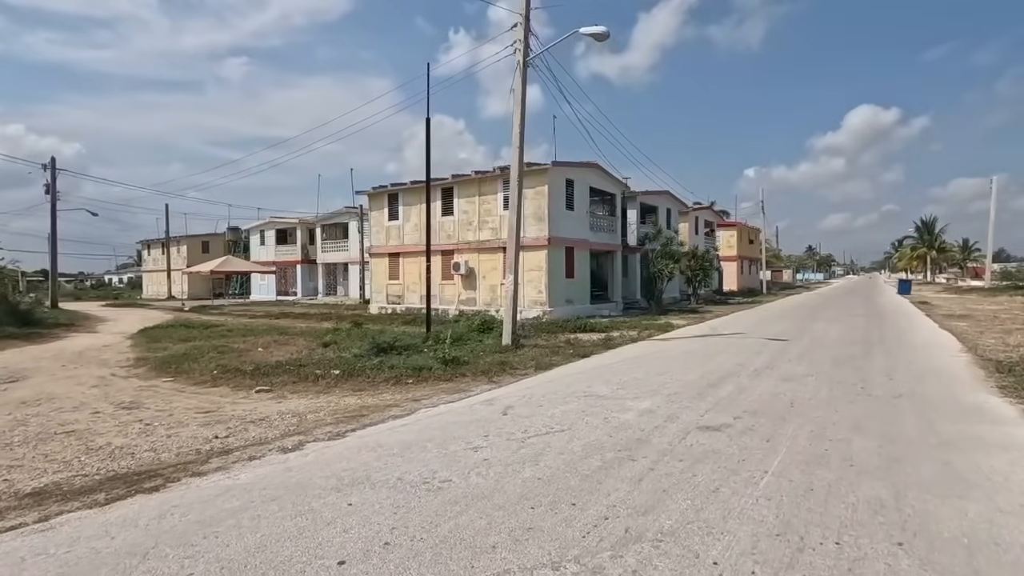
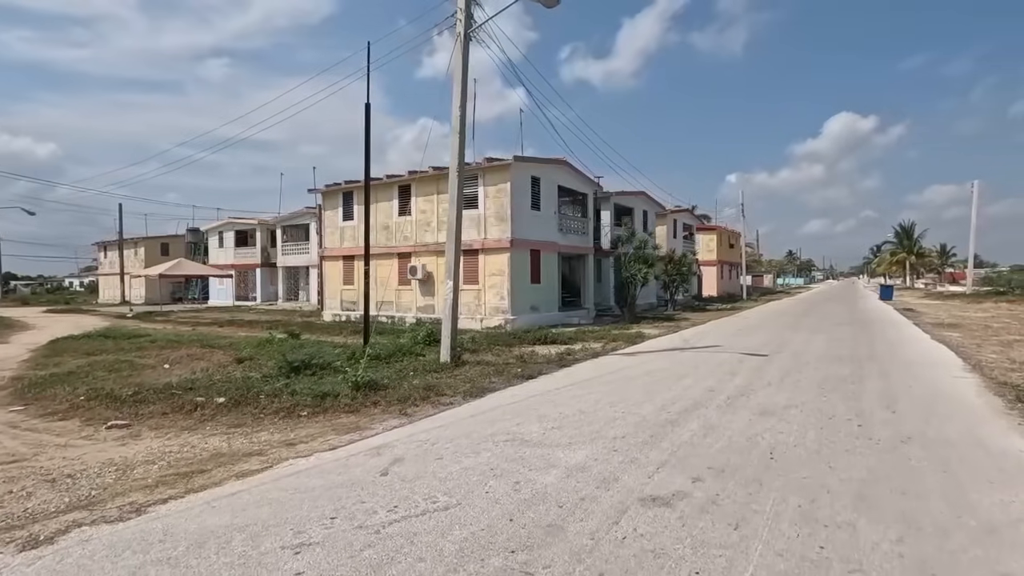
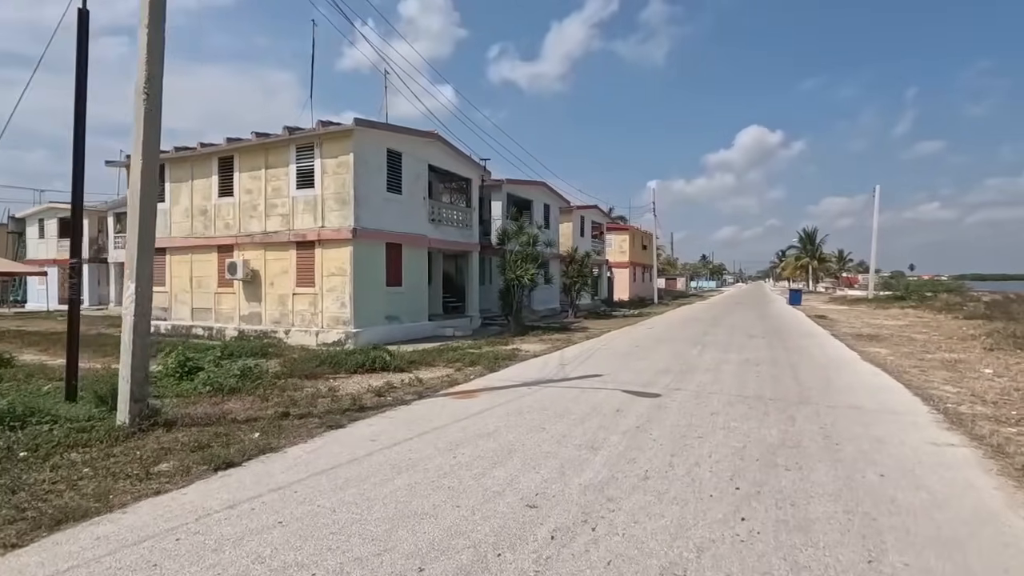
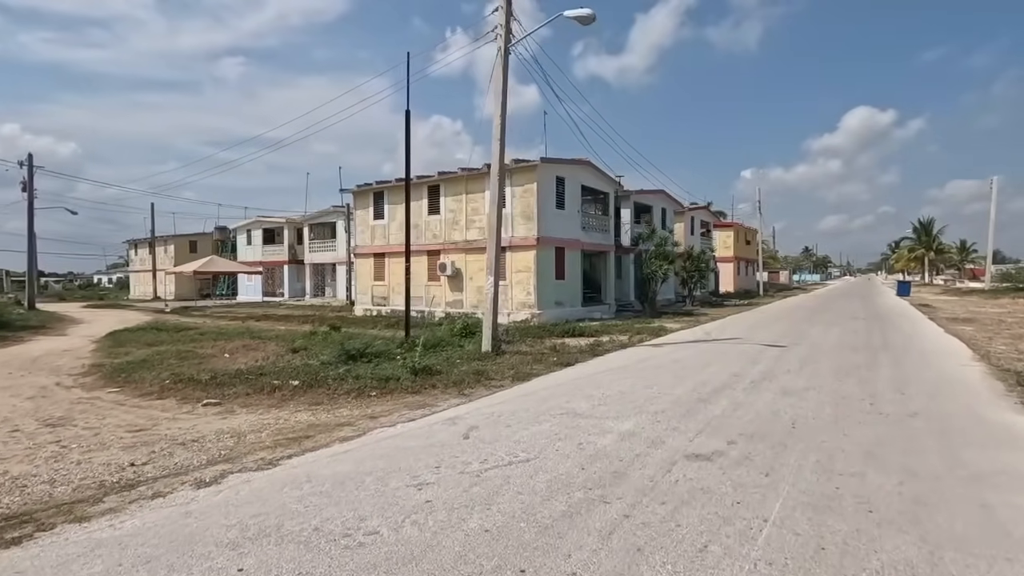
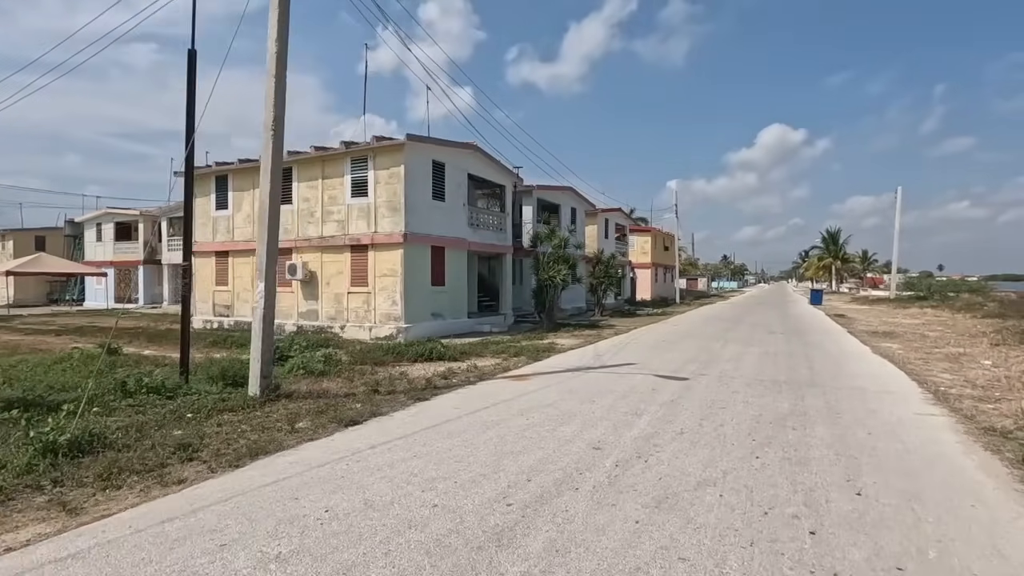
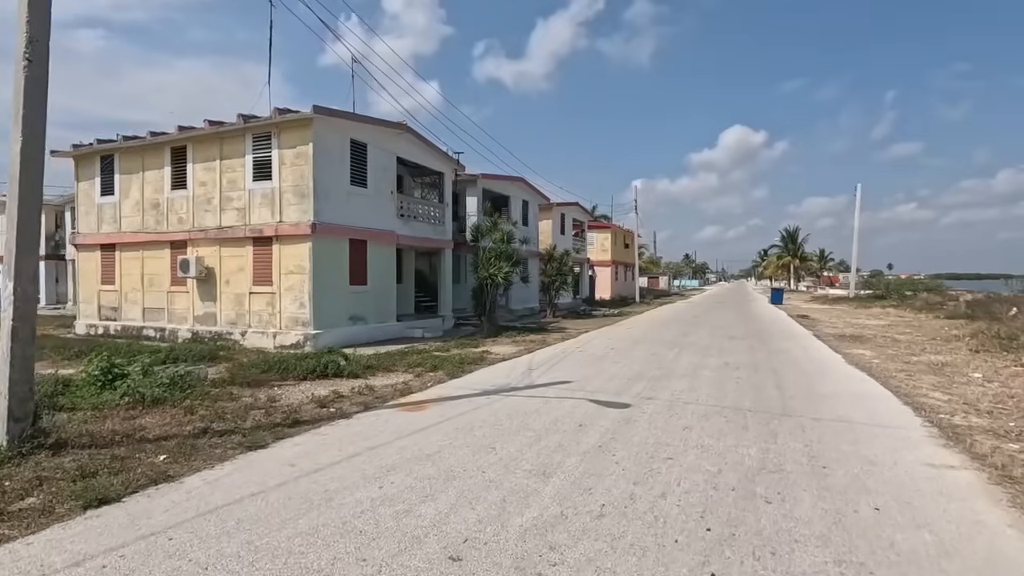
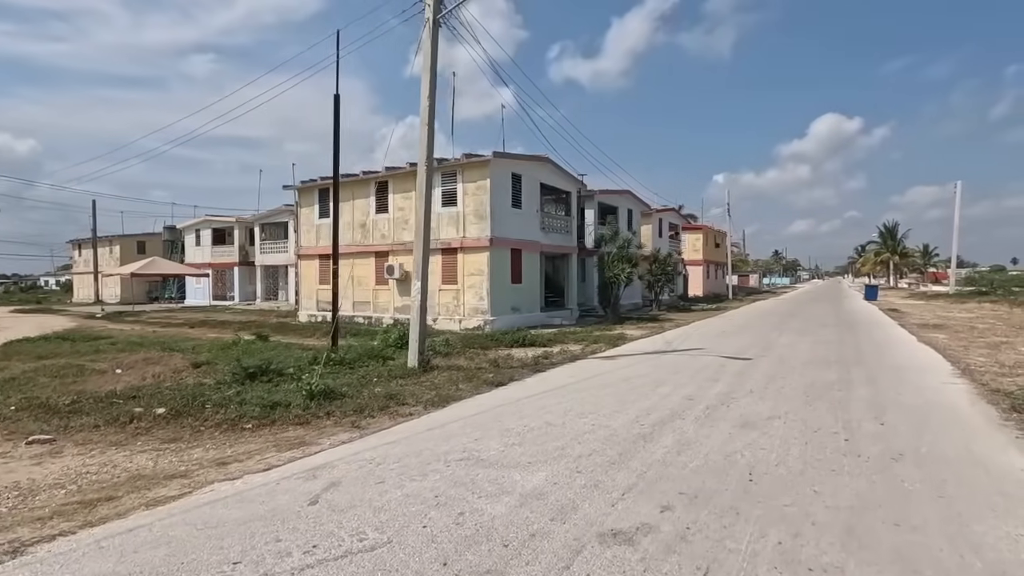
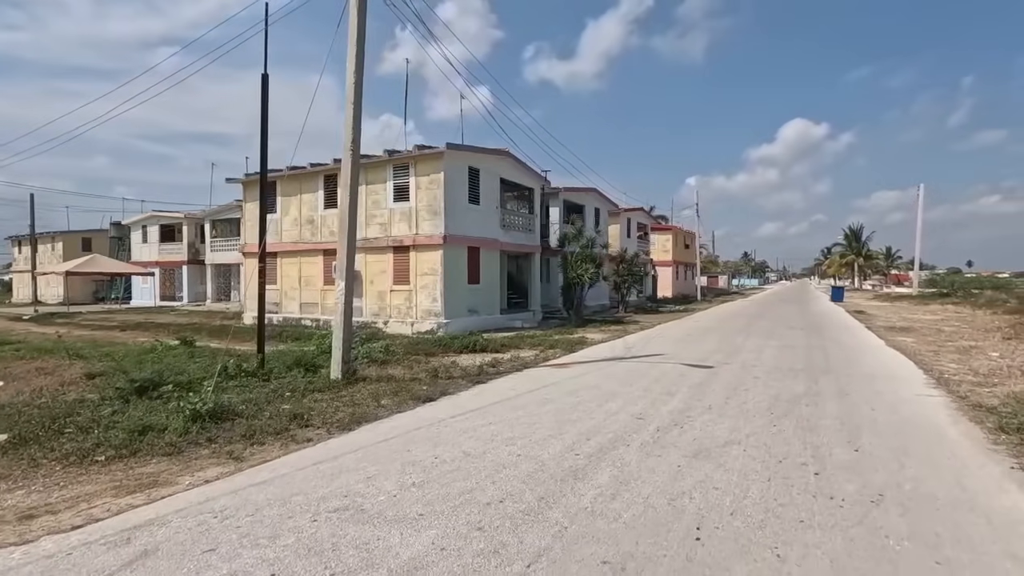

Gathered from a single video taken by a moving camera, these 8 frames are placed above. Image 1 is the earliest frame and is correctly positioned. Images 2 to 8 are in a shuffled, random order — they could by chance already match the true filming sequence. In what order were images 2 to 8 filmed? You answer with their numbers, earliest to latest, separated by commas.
4, 2, 7, 8, 5, 3, 6
